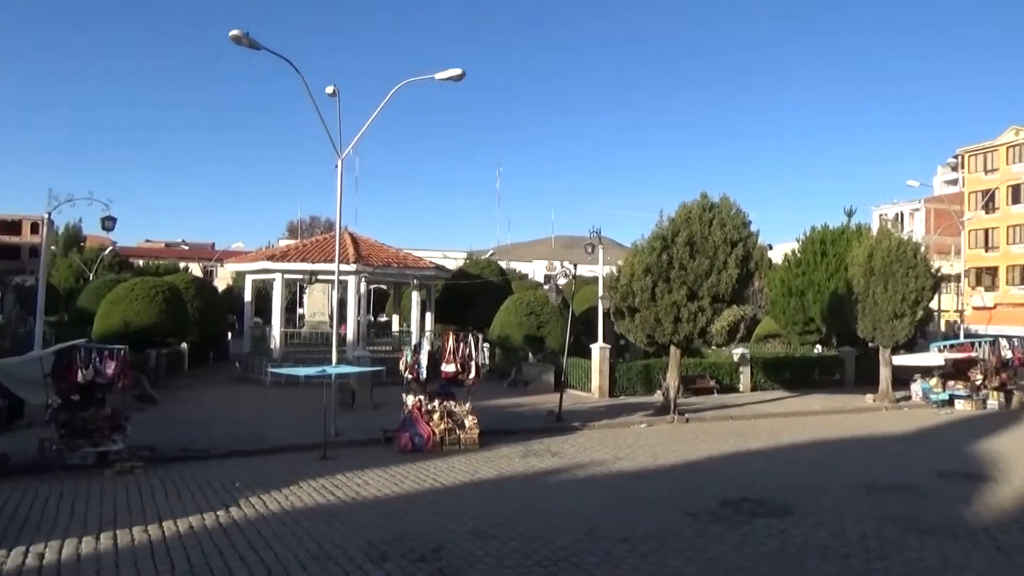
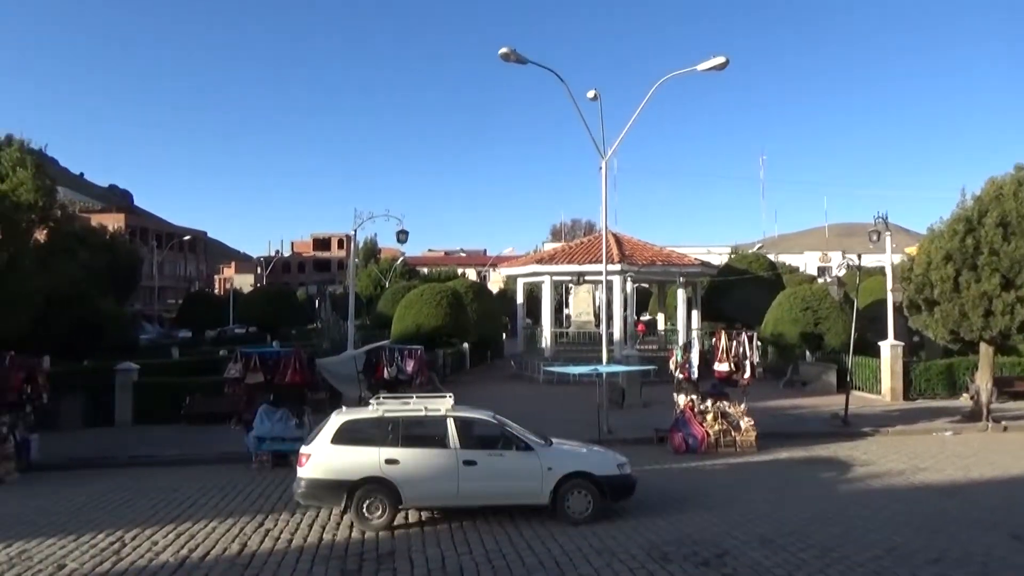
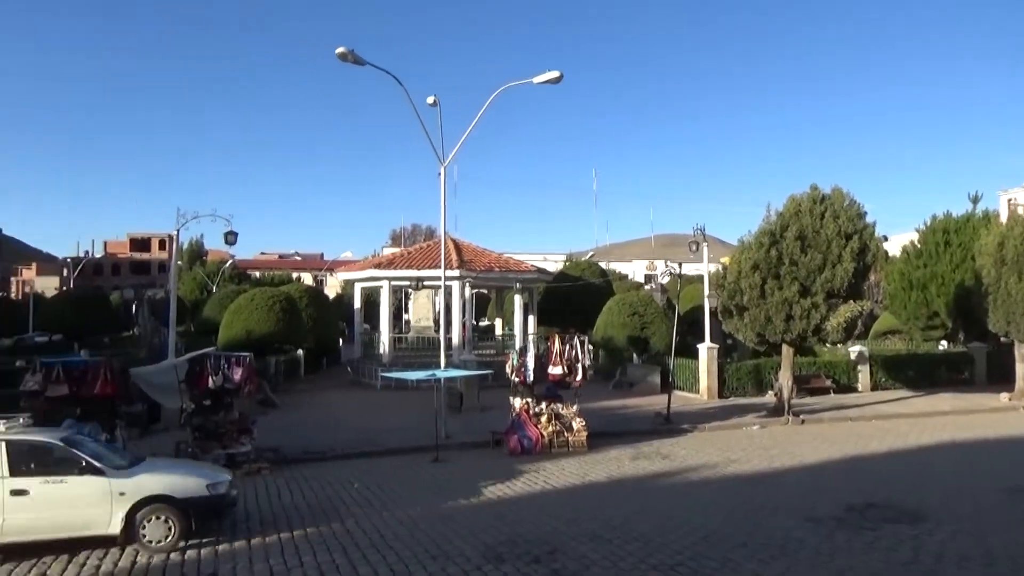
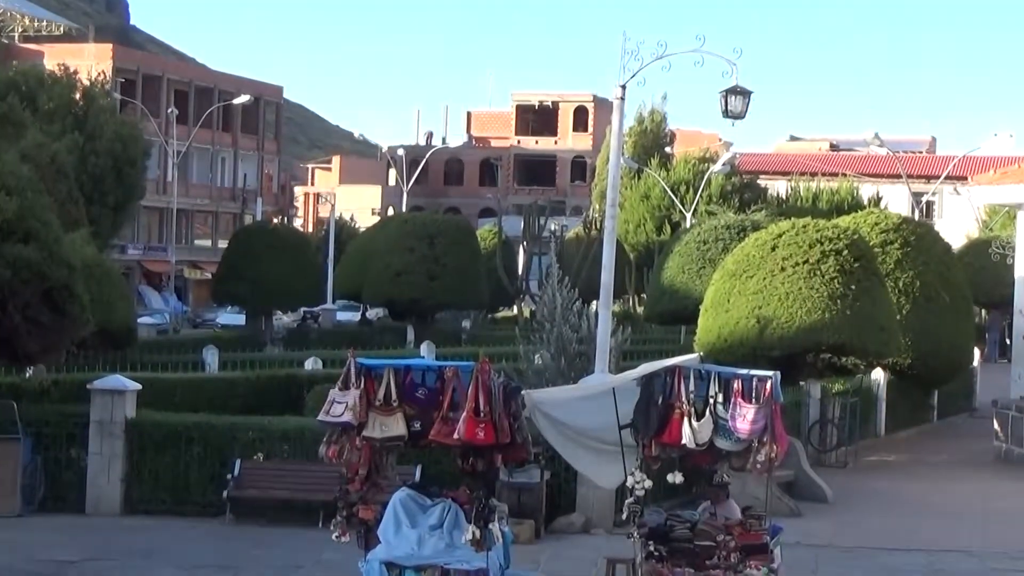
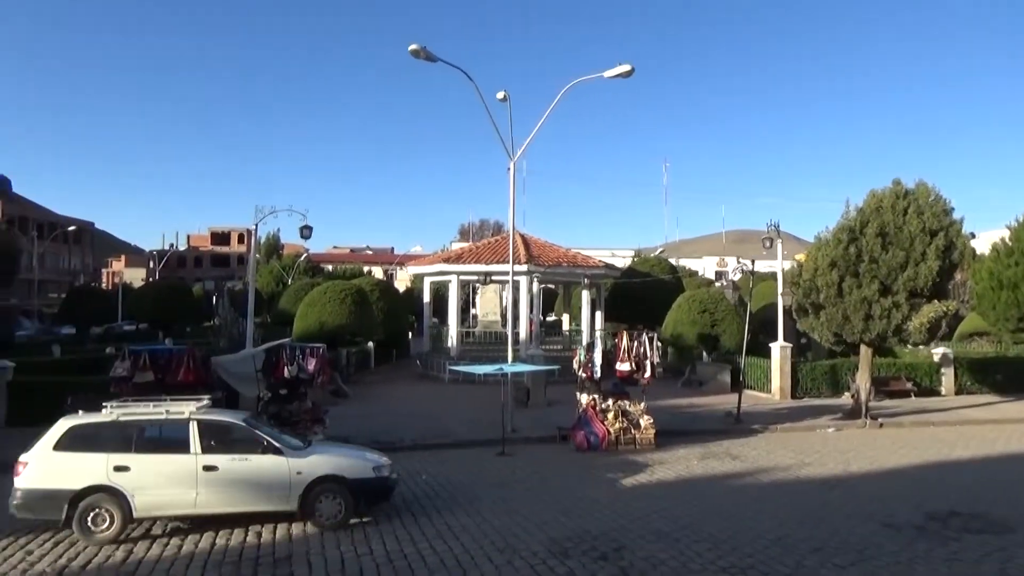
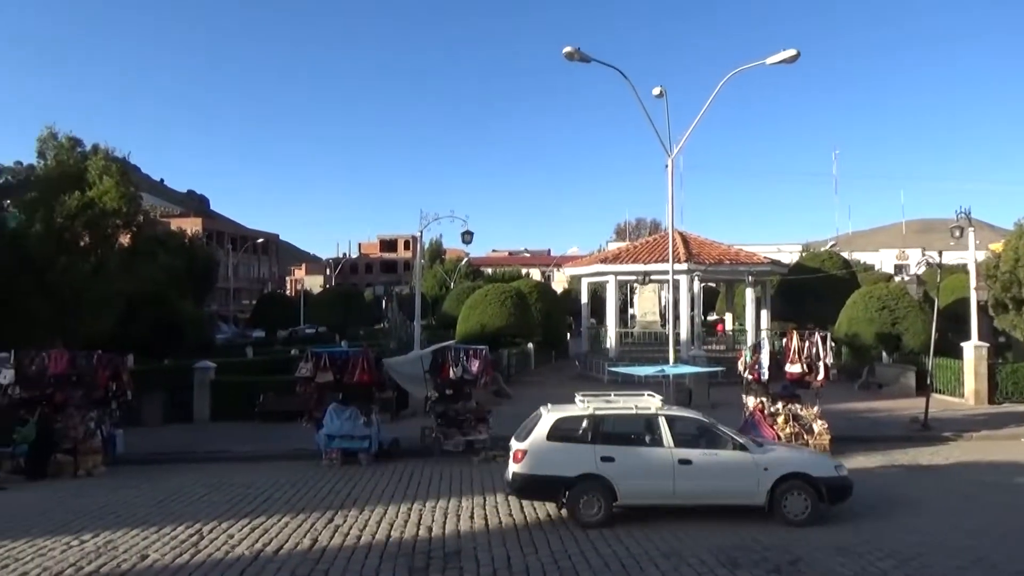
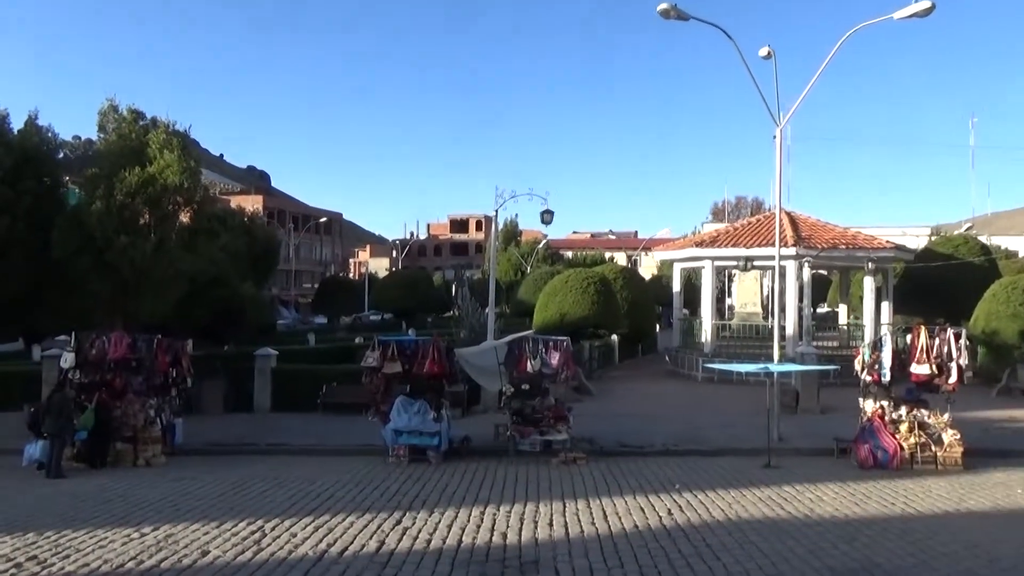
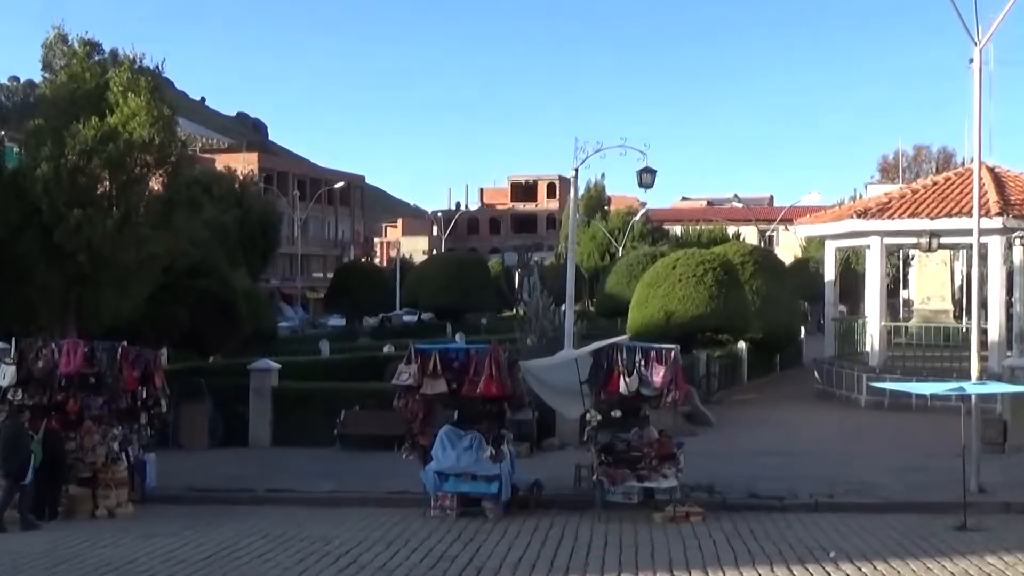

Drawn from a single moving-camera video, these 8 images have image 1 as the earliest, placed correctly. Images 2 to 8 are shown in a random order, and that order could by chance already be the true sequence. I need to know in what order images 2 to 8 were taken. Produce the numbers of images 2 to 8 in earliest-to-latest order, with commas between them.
3, 5, 2, 6, 7, 8, 4
